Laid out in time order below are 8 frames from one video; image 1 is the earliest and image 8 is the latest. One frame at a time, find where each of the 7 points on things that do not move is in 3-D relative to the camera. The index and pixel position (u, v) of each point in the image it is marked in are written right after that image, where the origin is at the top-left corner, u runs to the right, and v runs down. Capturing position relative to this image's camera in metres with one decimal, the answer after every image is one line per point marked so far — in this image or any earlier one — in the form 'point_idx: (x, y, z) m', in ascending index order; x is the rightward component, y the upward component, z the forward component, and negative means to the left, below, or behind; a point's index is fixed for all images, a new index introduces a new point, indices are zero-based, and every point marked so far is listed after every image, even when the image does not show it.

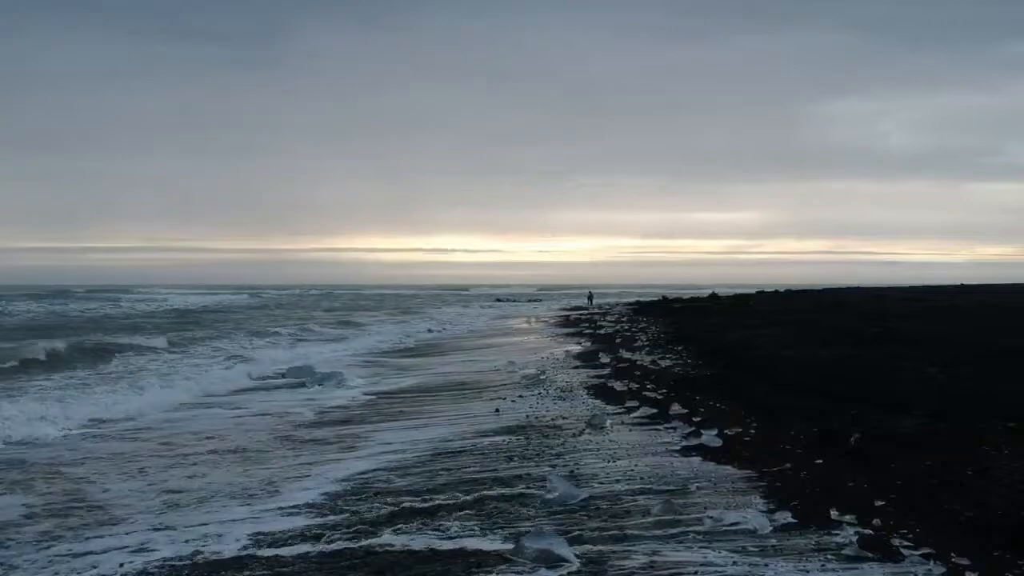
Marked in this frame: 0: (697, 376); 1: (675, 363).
0: (+3.7, -1.8, +16.7) m
1: (+3.9, -1.8, +19.4) m
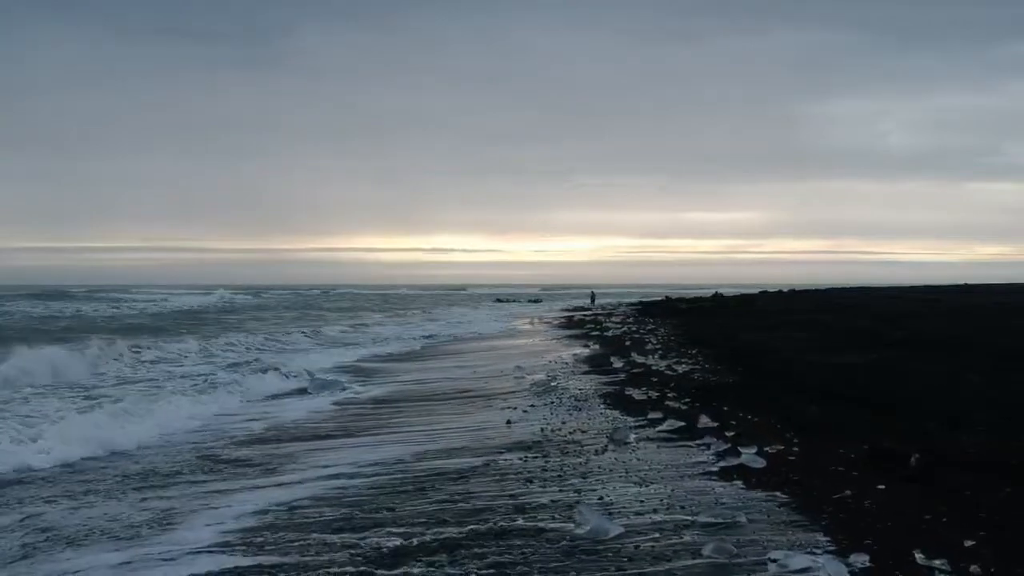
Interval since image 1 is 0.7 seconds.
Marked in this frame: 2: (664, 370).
0: (+3.9, -1.8, +15.7) m
1: (+4.0, -1.8, +18.4) m
2: (+3.4, -1.8, +18.1) m
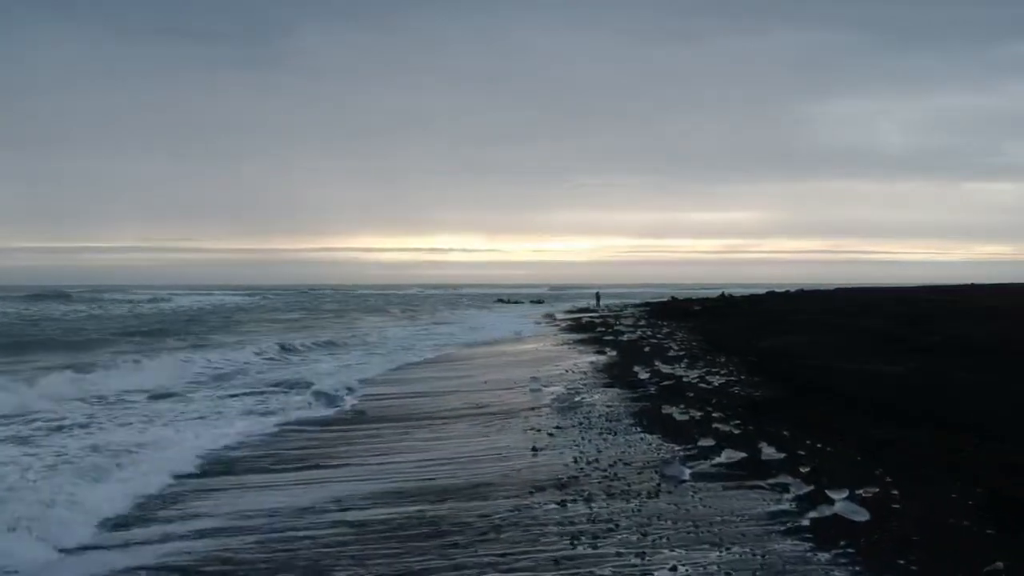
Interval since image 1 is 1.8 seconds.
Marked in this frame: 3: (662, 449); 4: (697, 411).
0: (+4.3, -1.9, +14.0) m
1: (+4.4, -1.9, +16.7) m
2: (+3.7, -1.9, +16.4) m
3: (+1.9, -2.0, +10.3) m
4: (+2.9, -1.9, +12.8) m
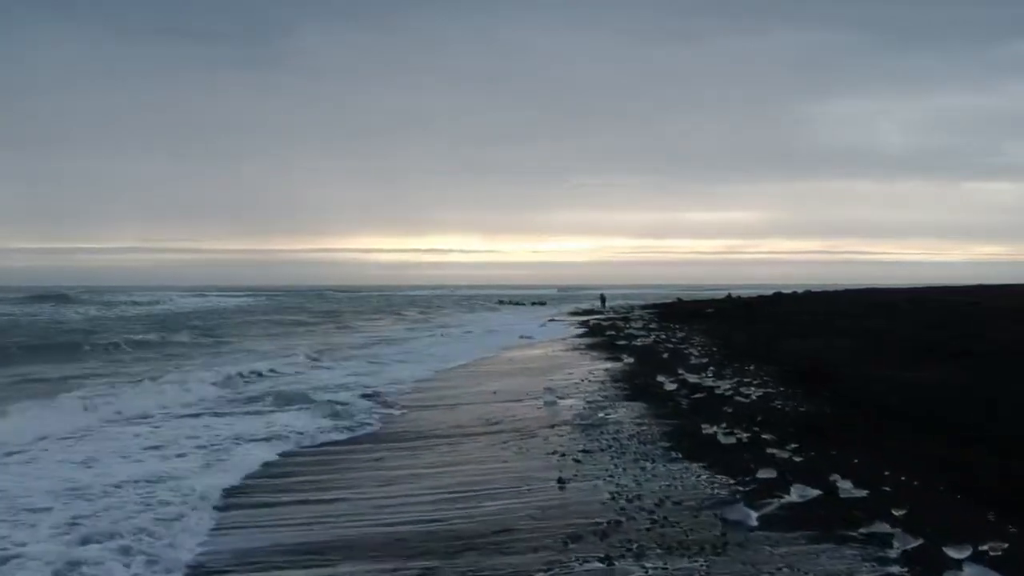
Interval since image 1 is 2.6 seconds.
0: (+4.5, -1.9, +12.4) m
1: (+4.7, -1.9, +15.1) m
2: (+4.0, -1.9, +14.8) m
3: (+2.1, -2.0, +8.7) m
4: (+3.1, -2.0, +11.2) m
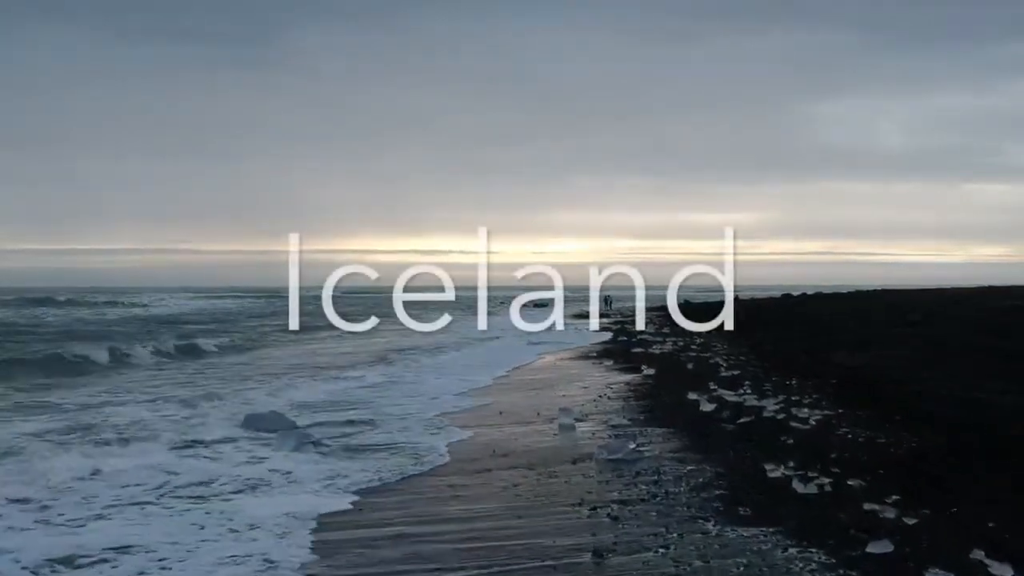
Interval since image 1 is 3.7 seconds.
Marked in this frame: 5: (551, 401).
0: (+4.7, -2.0, +10.0) m
1: (+4.8, -2.0, +12.7) m
2: (+4.2, -2.0, +12.4) m
3: (+2.3, -2.1, +6.3) m
4: (+3.3, -2.0, +8.9) m
5: (+0.8, -2.2, +16.3) m
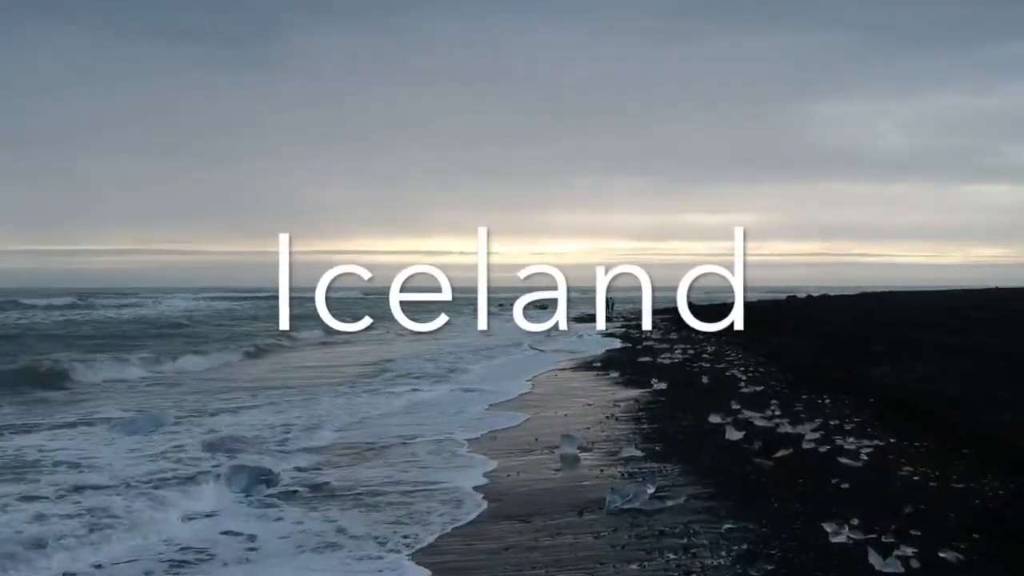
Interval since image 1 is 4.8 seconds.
0: (+4.6, -2.1, +8.0) m
1: (+4.7, -2.1, +10.7) m
2: (+4.1, -2.1, +10.4) m
3: (+2.2, -2.2, +4.3) m
4: (+3.2, -2.1, +6.9) m
5: (+0.7, -2.3, +14.3) m
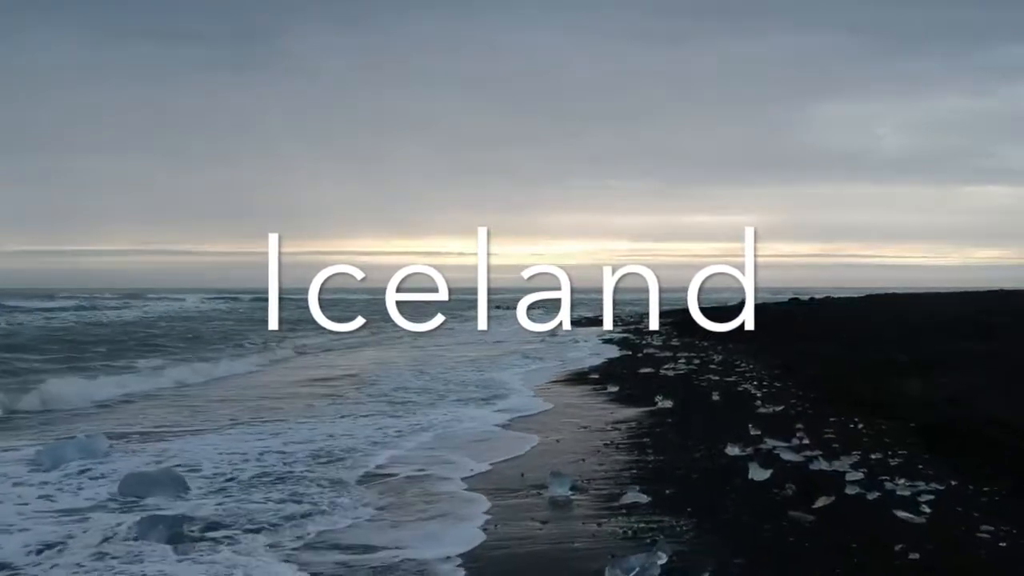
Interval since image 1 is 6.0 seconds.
0: (+4.4, -2.2, +6.0) m
1: (+4.5, -2.2, +8.7) m
2: (+3.8, -2.2, +8.4) m
3: (+2.0, -2.3, +2.3) m
4: (+3.0, -2.2, +4.8) m
5: (+0.5, -2.4, +12.3) m
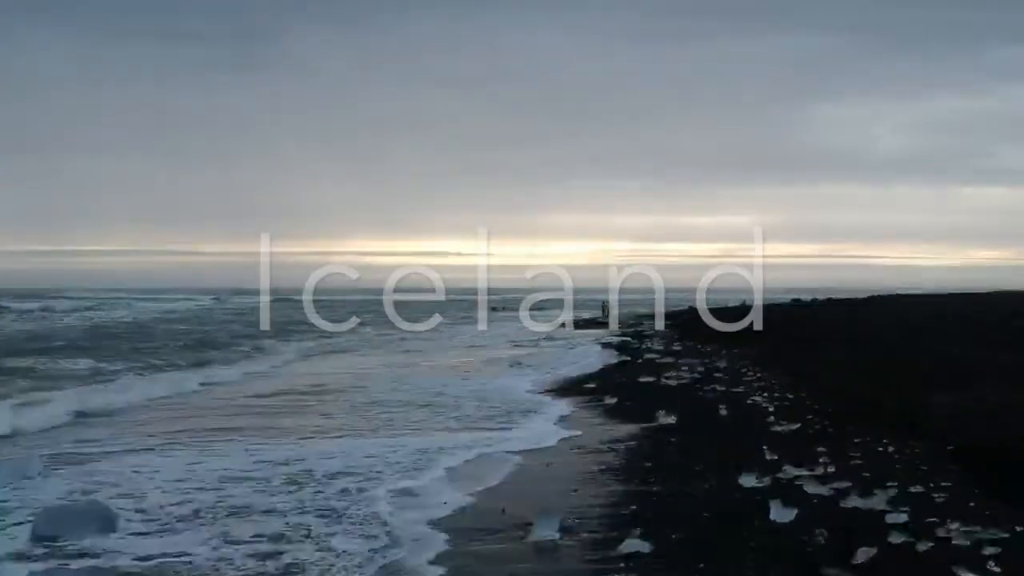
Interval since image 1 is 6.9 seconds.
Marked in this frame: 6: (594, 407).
0: (+4.1, -2.2, +4.4) m
1: (+4.2, -2.2, +7.1) m
2: (+3.6, -2.3, +6.8) m
3: (+1.7, -2.3, +0.7) m
4: (+2.7, -2.3, +3.2) m
5: (+0.2, -2.5, +10.7) m
6: (+1.6, -2.4, +16.7) m
